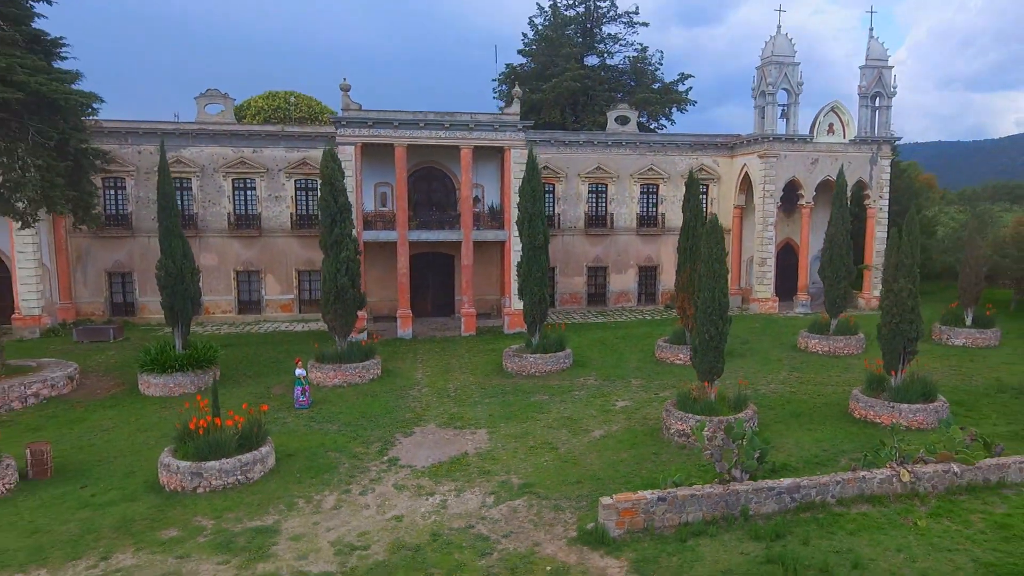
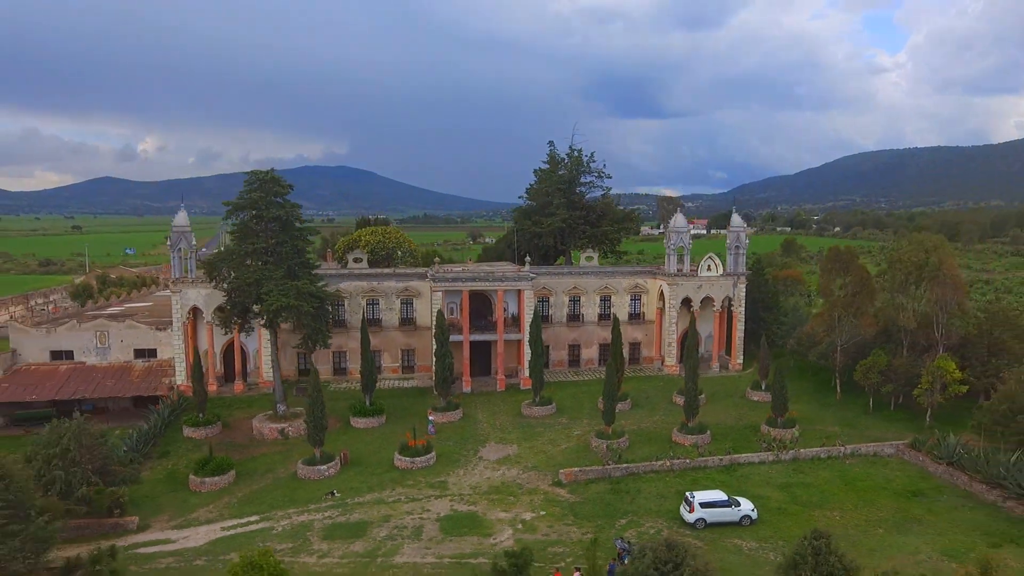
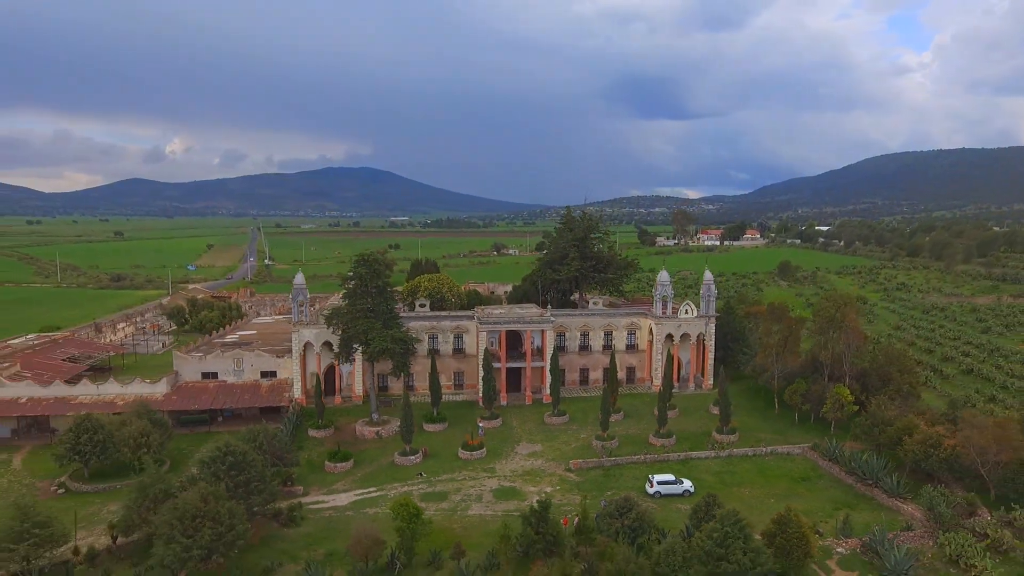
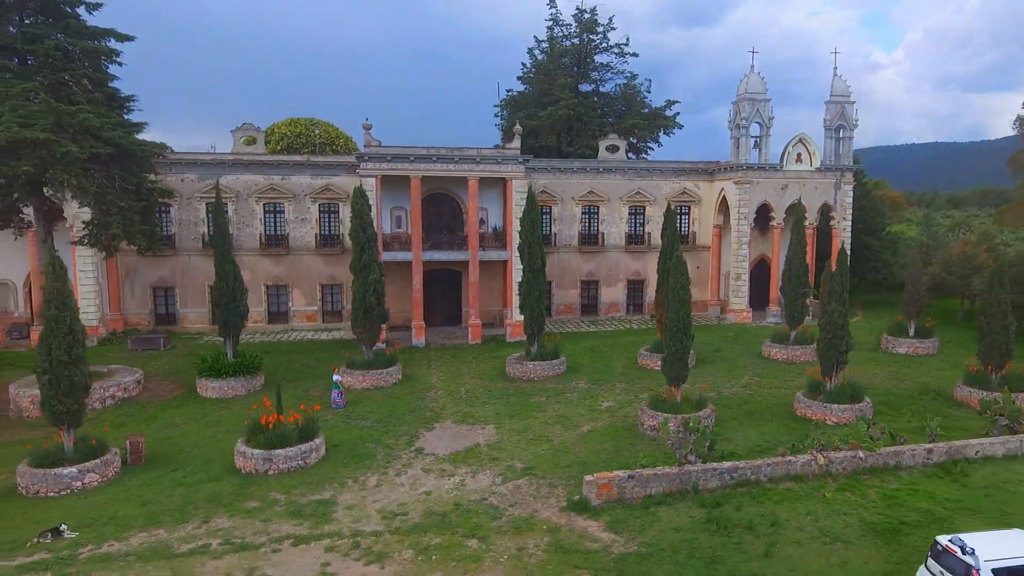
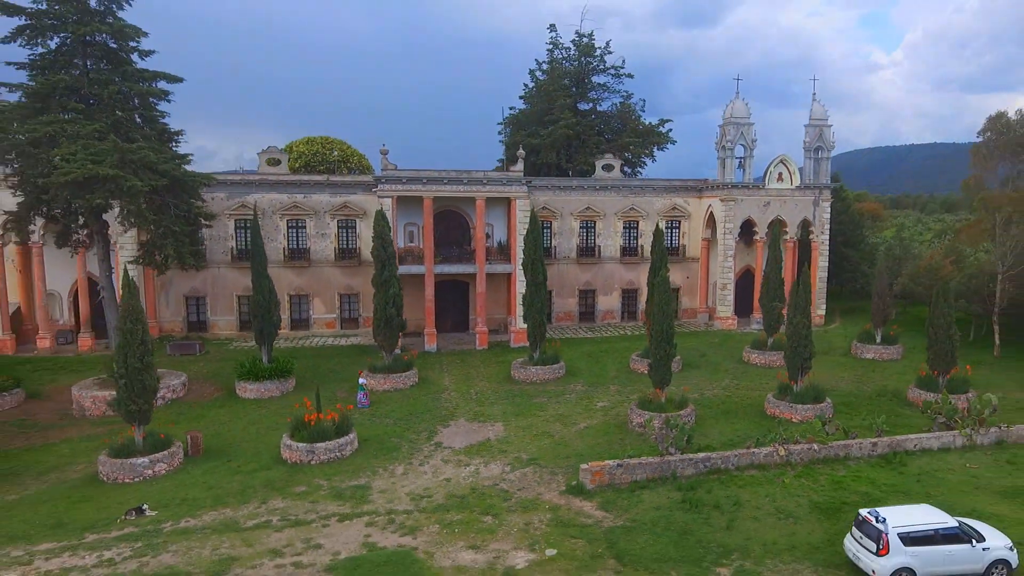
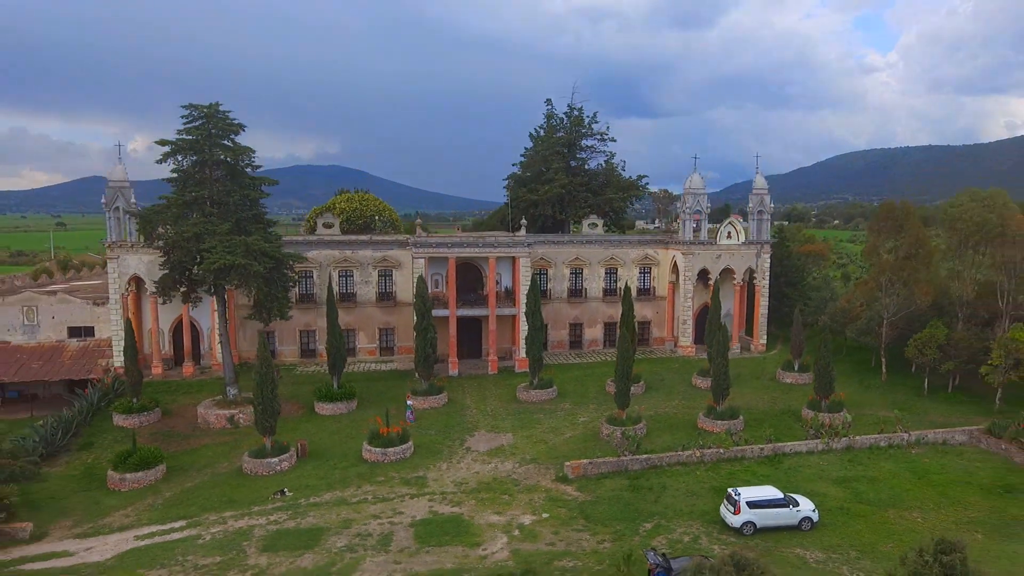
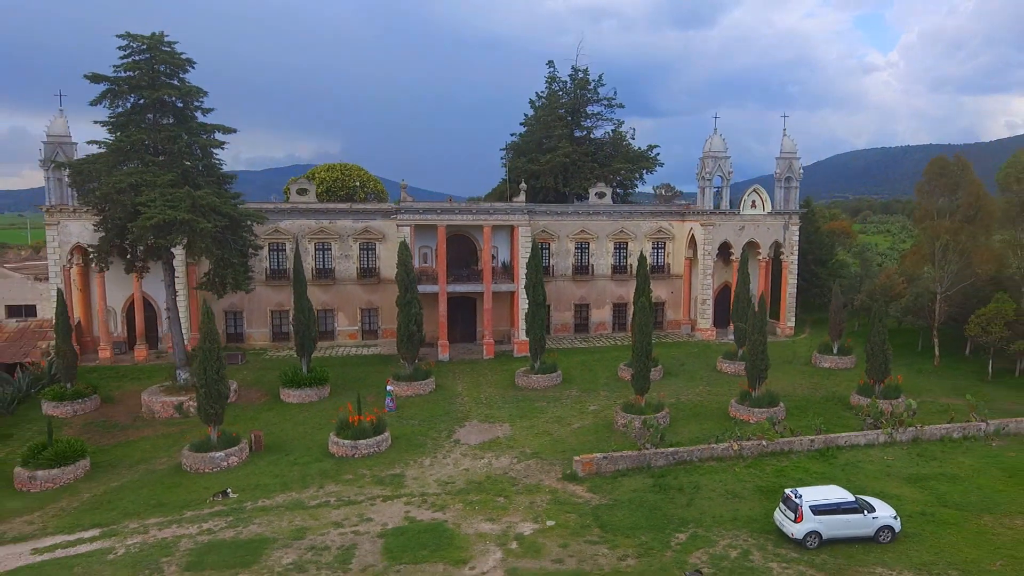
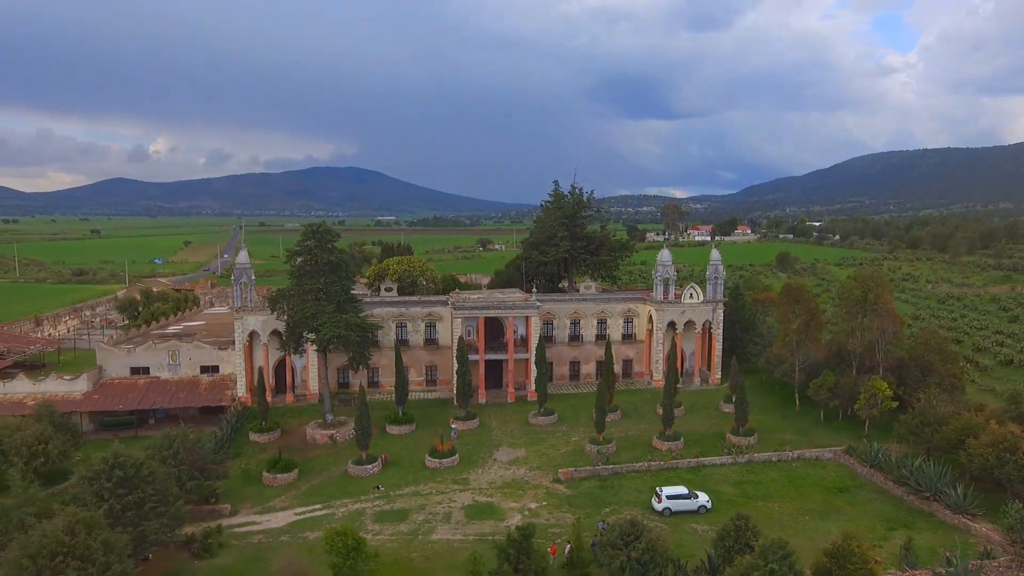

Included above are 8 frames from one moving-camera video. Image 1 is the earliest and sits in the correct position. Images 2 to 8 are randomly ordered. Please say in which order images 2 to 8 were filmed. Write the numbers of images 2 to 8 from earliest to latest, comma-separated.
4, 5, 7, 6, 2, 8, 3
